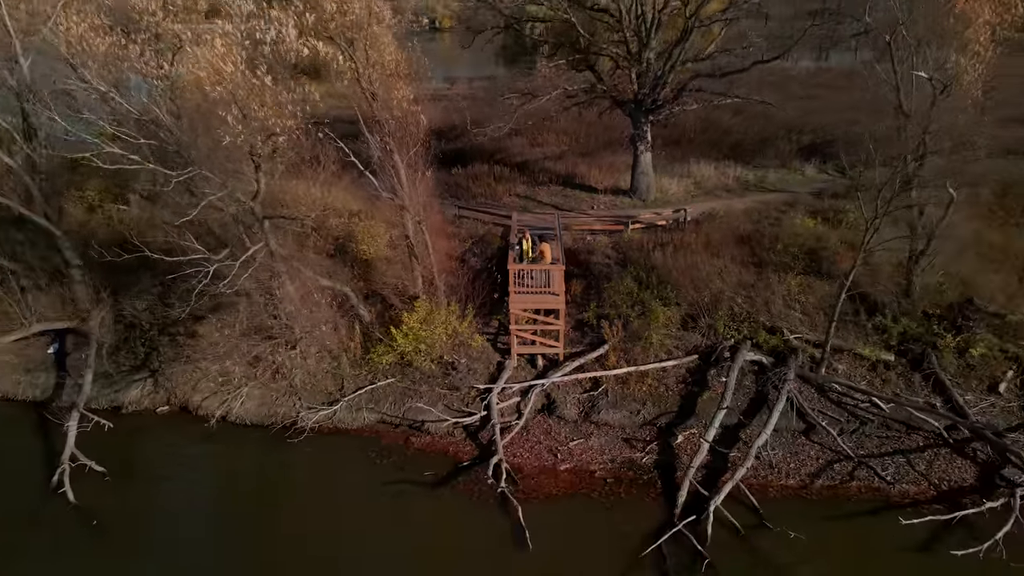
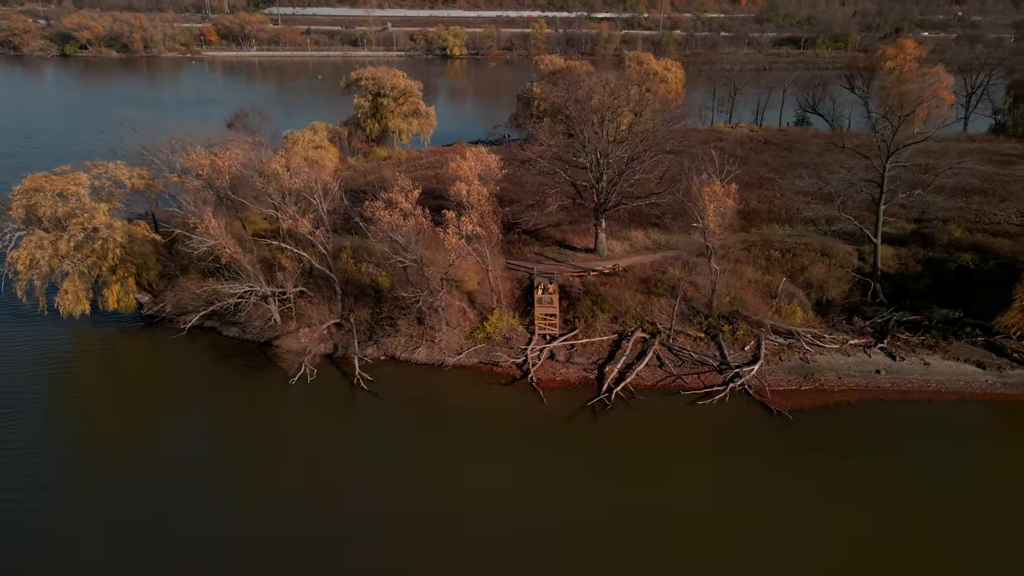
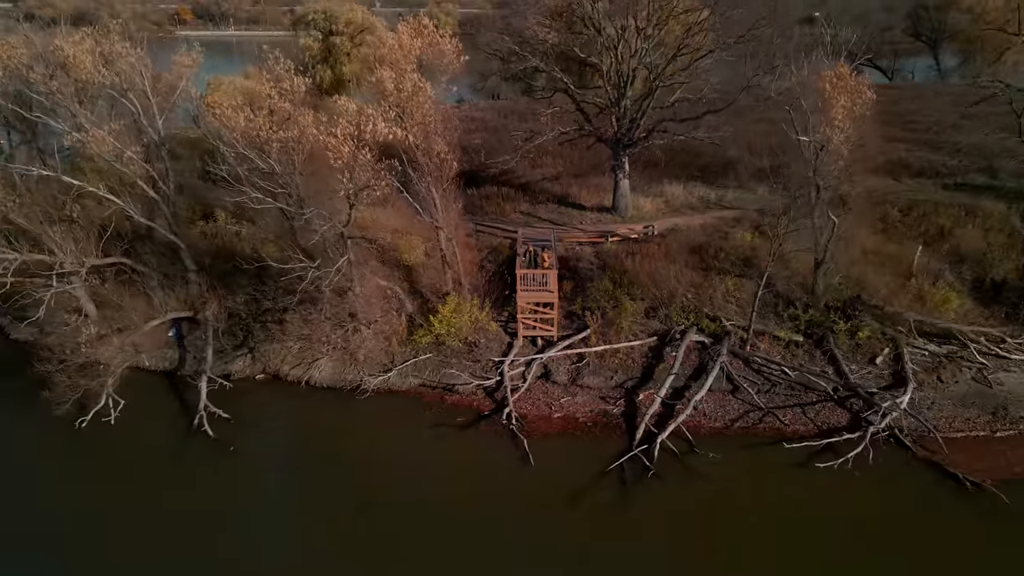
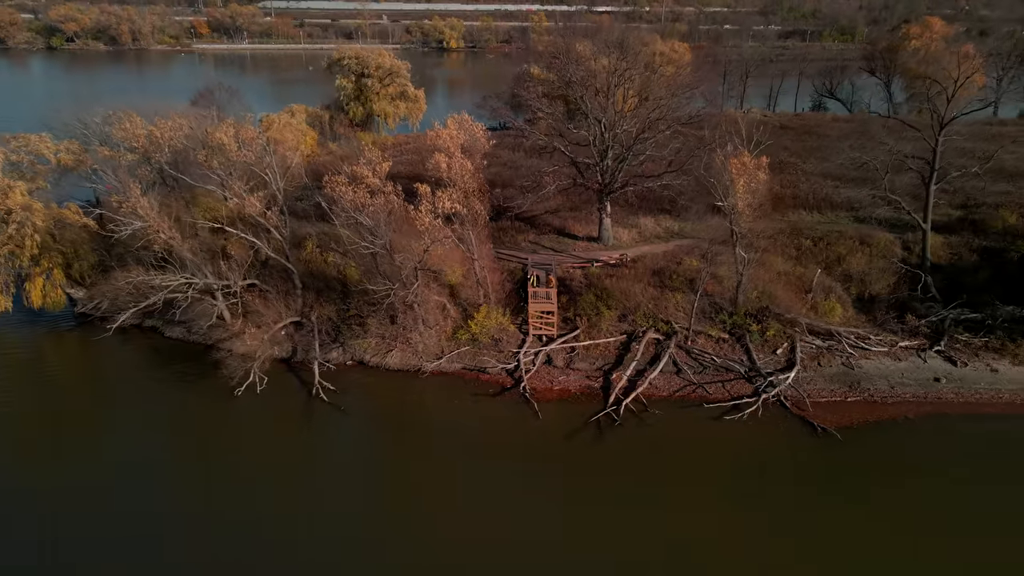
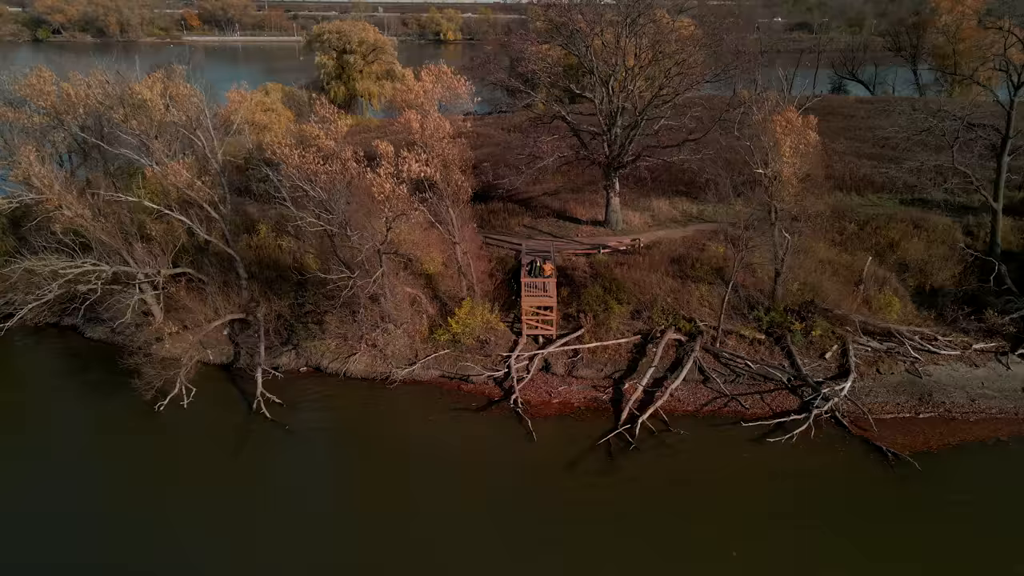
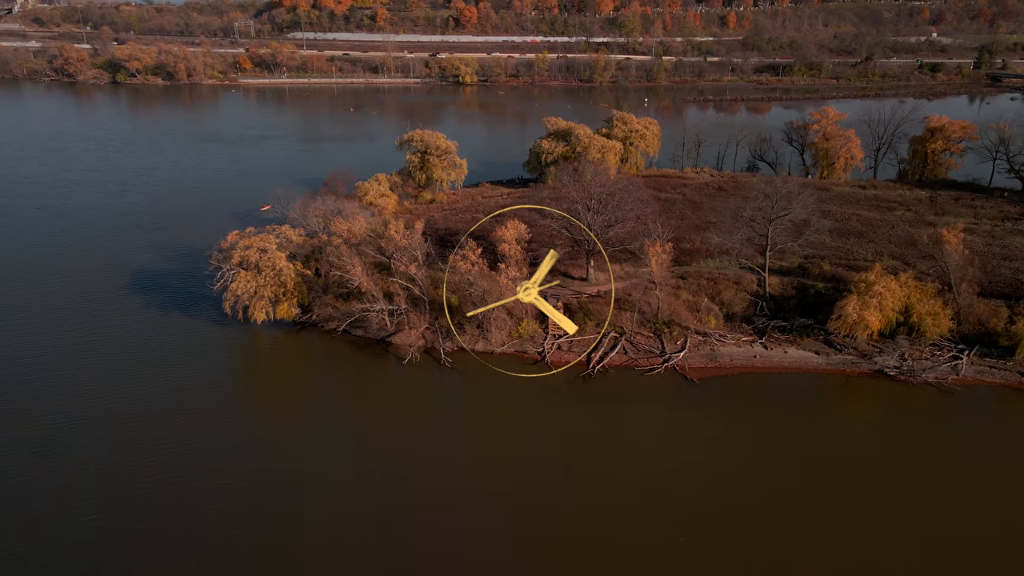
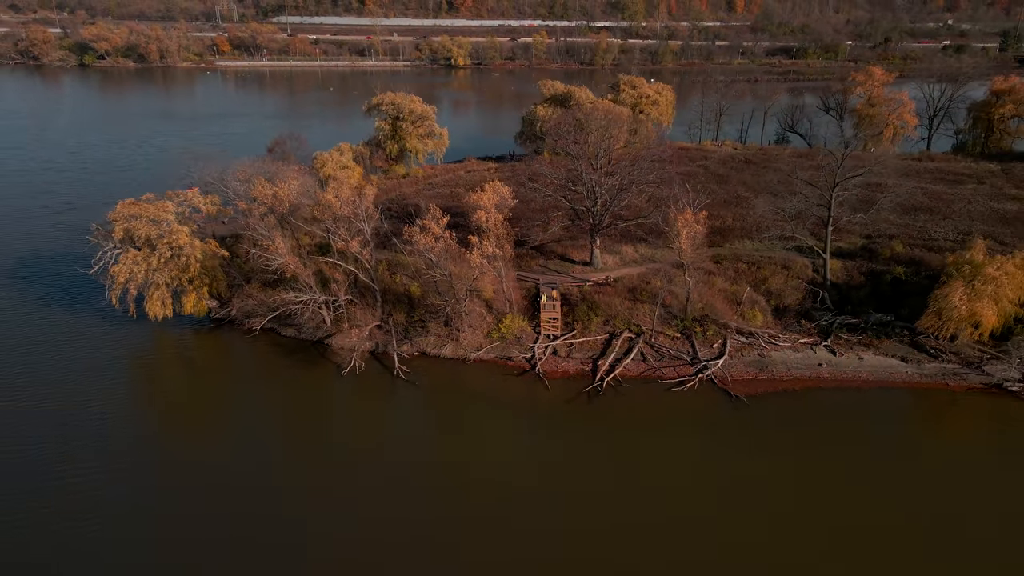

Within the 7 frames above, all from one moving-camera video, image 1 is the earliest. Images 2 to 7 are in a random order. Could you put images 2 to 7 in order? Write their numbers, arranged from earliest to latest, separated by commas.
3, 5, 4, 2, 7, 6
